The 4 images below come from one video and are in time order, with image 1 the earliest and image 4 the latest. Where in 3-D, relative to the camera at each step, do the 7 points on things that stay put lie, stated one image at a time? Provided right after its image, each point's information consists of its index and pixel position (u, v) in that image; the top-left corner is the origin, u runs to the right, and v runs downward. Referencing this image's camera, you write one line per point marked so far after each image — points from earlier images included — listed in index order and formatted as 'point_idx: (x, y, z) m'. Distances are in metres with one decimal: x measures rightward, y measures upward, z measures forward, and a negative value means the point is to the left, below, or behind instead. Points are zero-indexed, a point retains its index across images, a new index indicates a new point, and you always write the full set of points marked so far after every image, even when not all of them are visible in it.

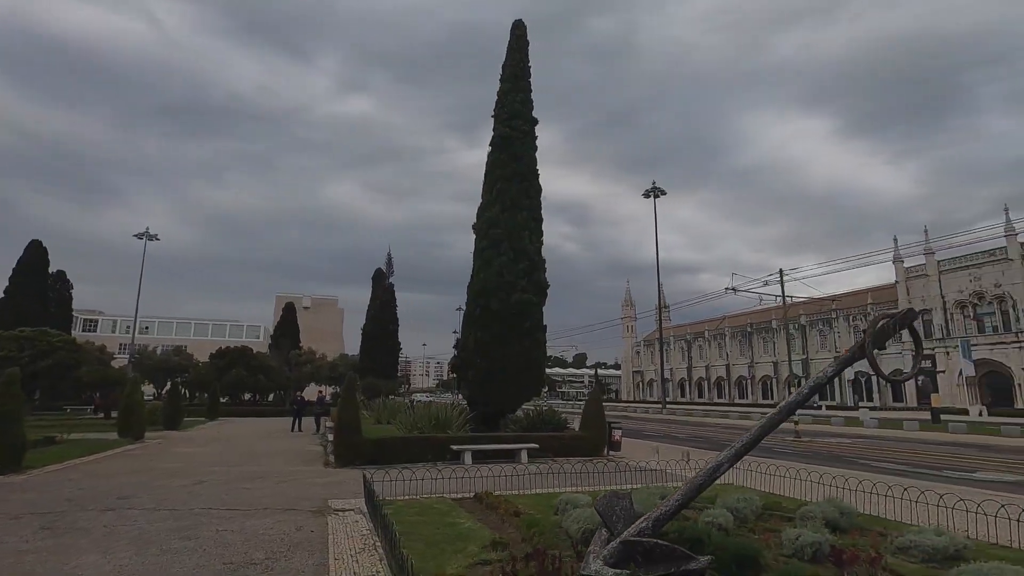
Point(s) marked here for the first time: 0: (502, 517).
0: (-0.2, -3.5, +8.3) m
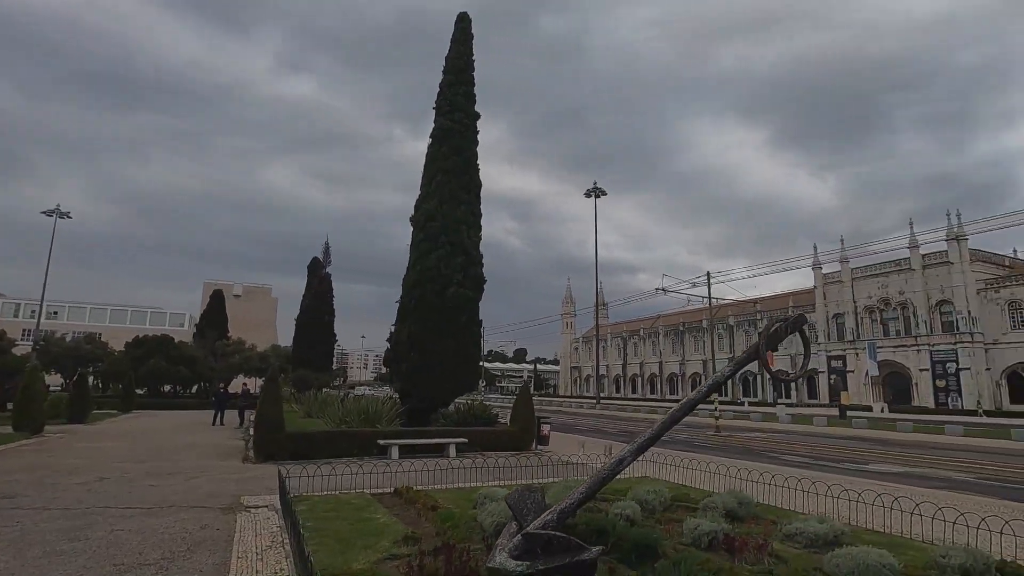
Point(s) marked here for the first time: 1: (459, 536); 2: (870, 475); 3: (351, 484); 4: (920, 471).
0: (-1.4, -3.4, +8.3) m
1: (-0.7, -3.2, +7.0) m
2: (+9.5, -5.0, +14.3) m
3: (-3.1, -3.8, +10.5) m
4: (+12.1, -5.4, +15.8) m
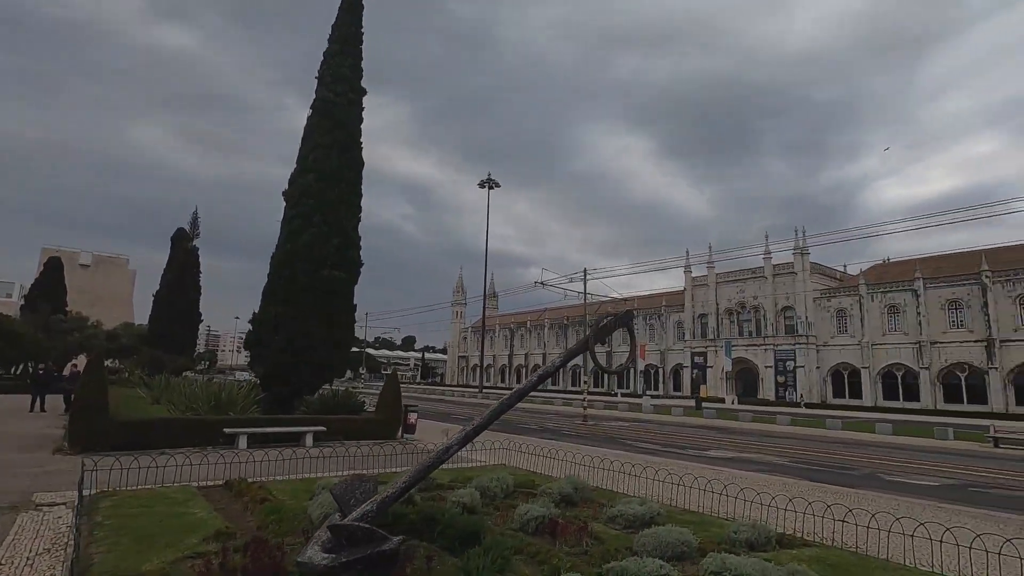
0: (-3.8, -3.1, +7.7) m
1: (-2.8, -2.9, +6.6) m
2: (+5.7, -5.0, +15.8) m
3: (-5.9, -3.3, +9.6) m
4: (+7.9, -5.5, +17.8) m
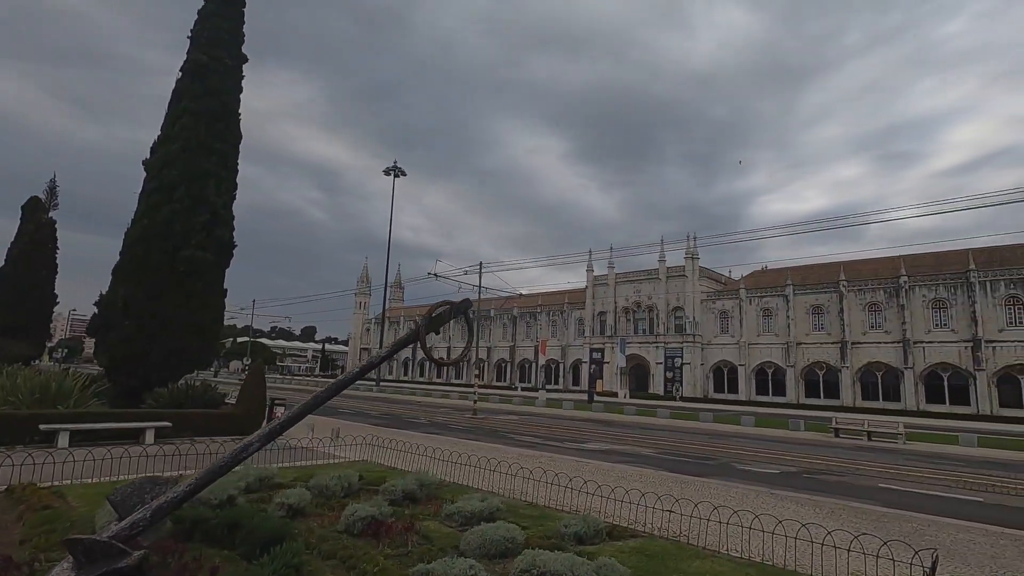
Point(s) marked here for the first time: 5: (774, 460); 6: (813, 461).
0: (-6.0, -2.7, +6.6) m
1: (-4.8, -2.6, +5.6) m
2: (+2.0, -4.9, +16.1) m
3: (-8.4, -2.9, +8.1) m
4: (+3.8, -5.5, +18.5) m
5: (+8.4, -5.5, +17.3) m
6: (+9.7, -5.6, +17.3) m
